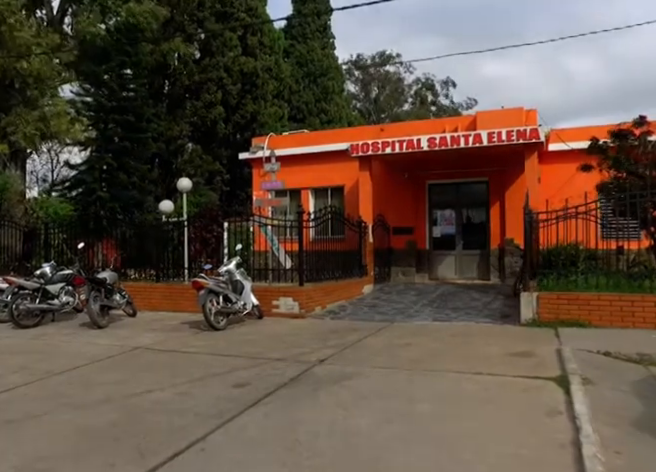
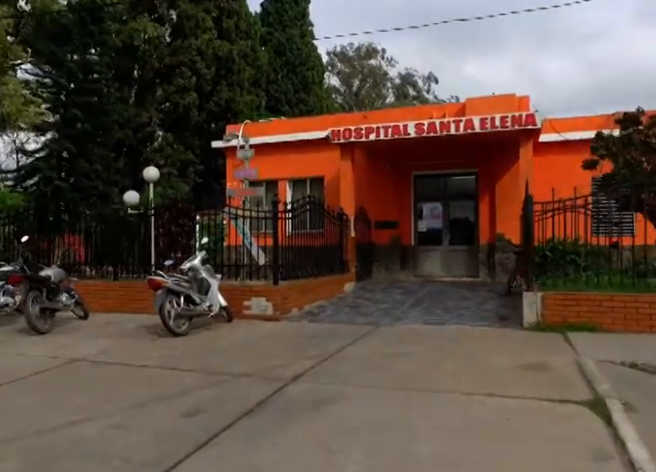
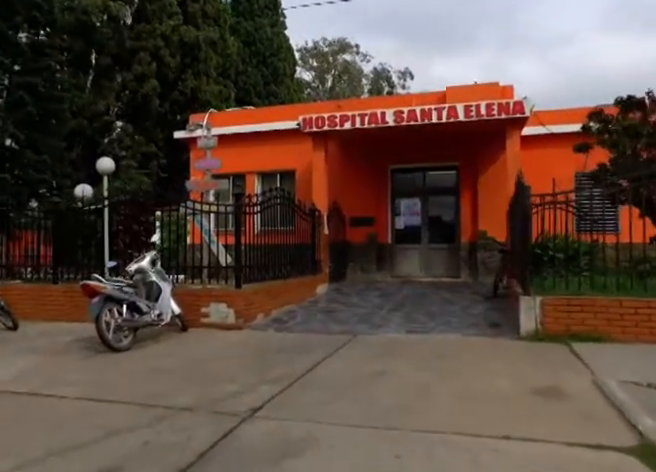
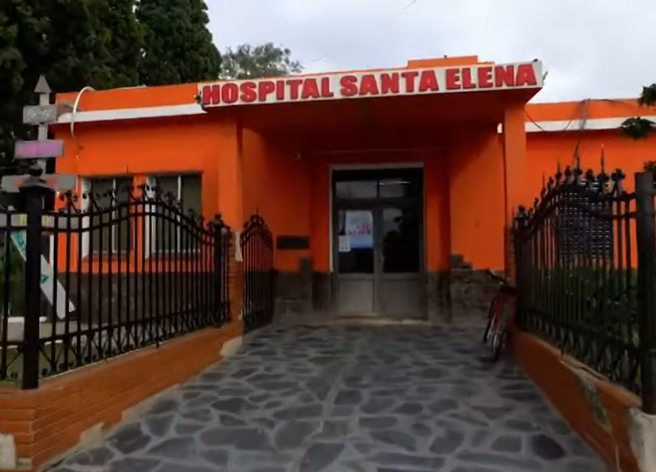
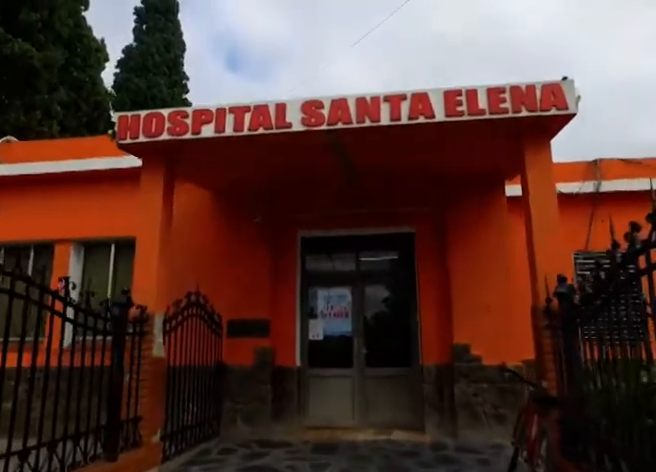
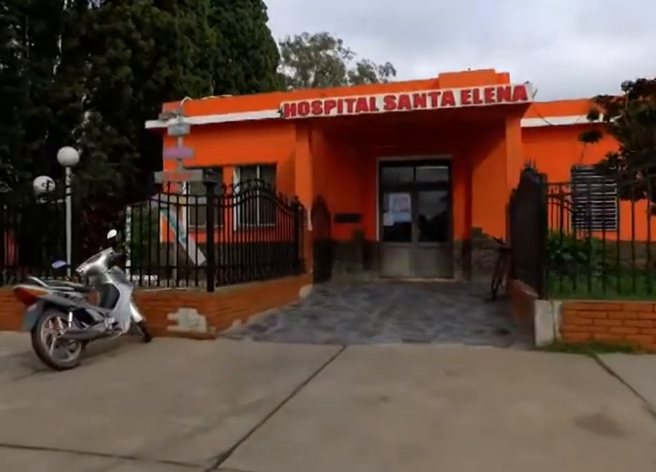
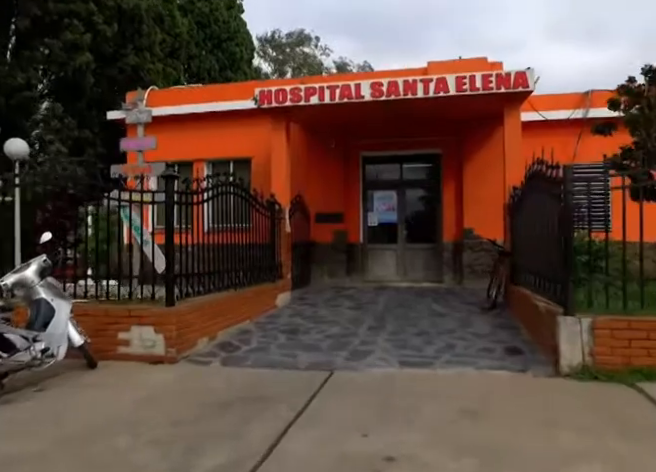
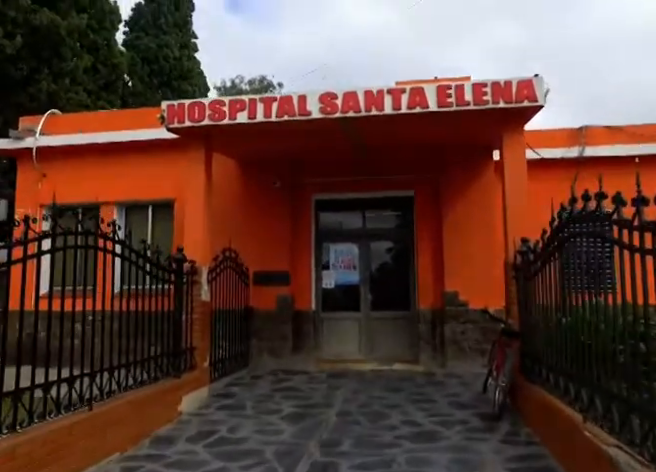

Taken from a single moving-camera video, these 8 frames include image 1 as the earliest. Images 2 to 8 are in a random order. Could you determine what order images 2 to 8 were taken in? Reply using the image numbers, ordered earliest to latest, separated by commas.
2, 3, 6, 7, 4, 8, 5
